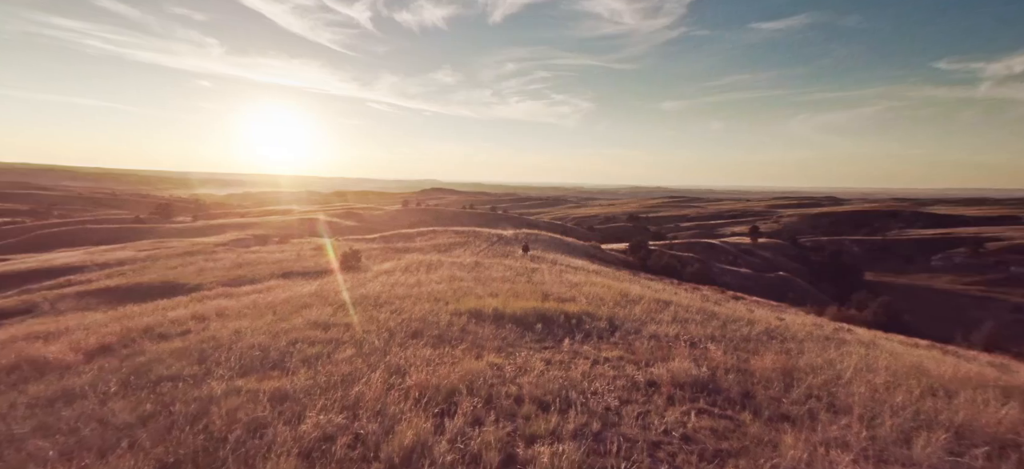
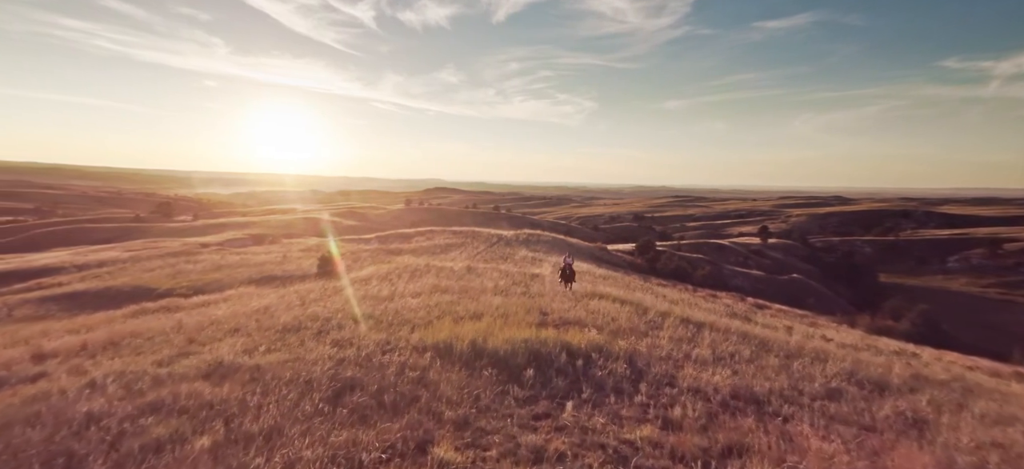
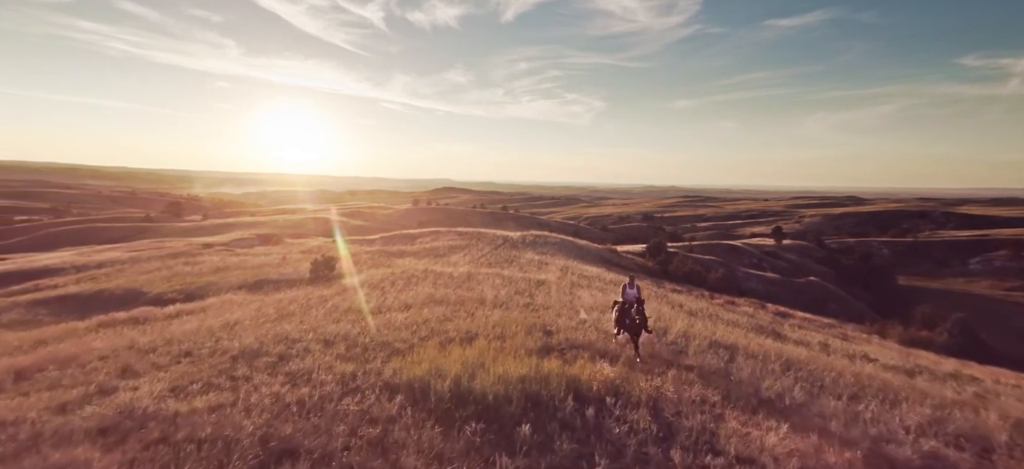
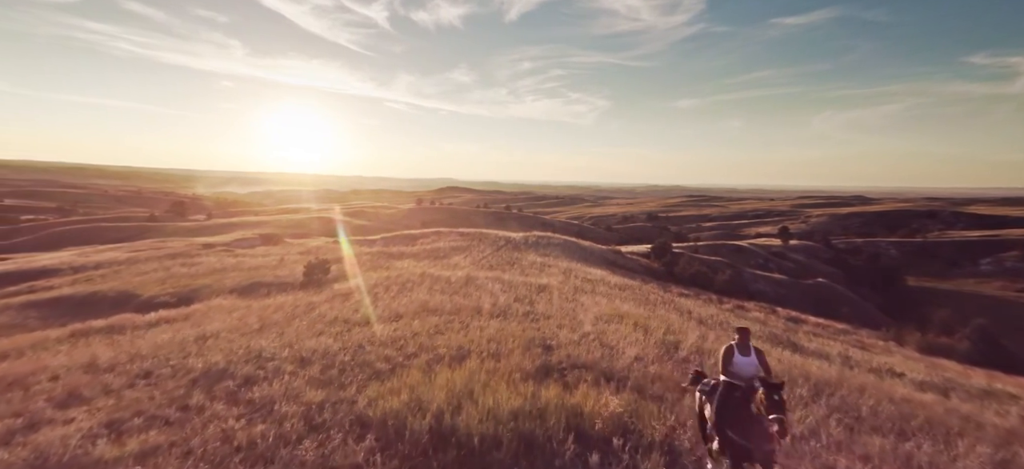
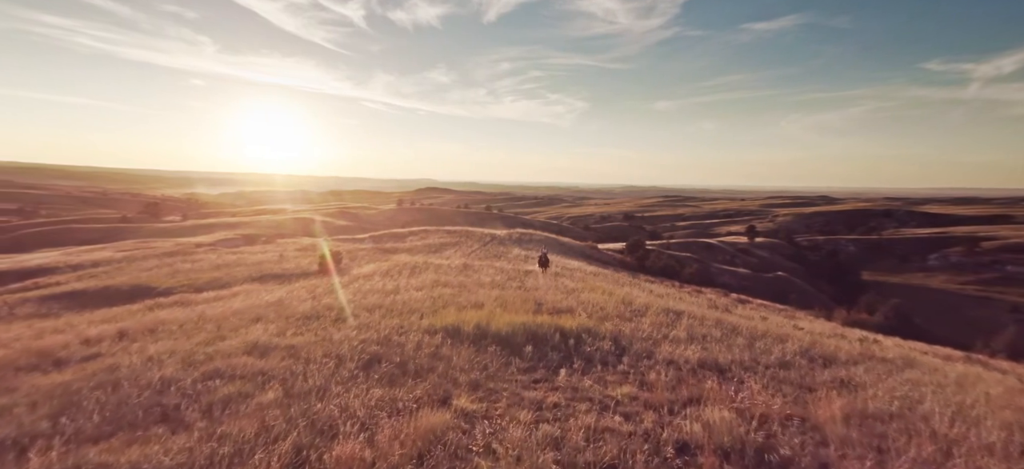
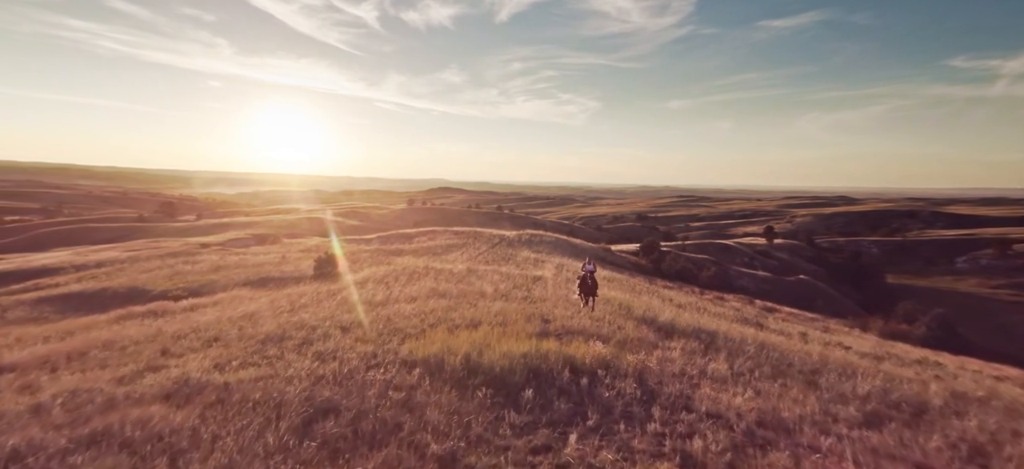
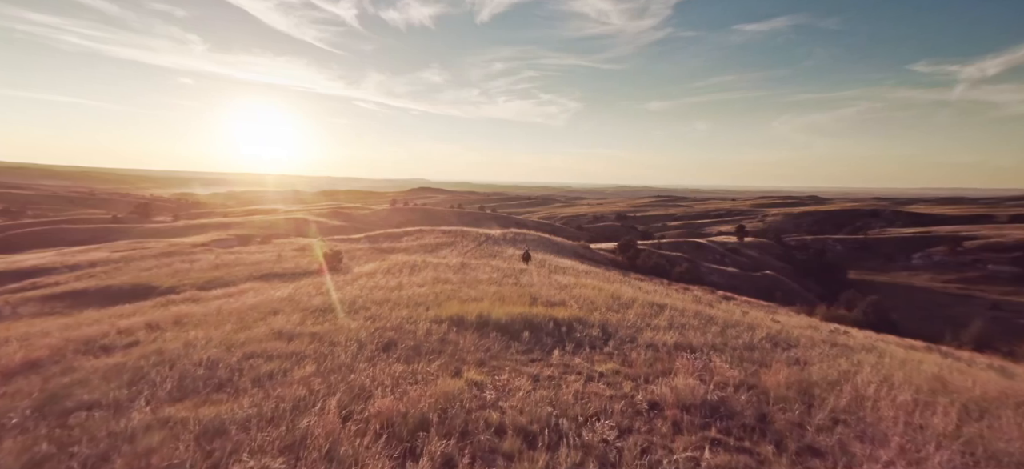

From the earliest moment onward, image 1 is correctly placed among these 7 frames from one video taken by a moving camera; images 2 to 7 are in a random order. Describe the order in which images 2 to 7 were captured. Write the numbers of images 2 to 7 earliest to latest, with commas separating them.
7, 5, 2, 6, 3, 4
